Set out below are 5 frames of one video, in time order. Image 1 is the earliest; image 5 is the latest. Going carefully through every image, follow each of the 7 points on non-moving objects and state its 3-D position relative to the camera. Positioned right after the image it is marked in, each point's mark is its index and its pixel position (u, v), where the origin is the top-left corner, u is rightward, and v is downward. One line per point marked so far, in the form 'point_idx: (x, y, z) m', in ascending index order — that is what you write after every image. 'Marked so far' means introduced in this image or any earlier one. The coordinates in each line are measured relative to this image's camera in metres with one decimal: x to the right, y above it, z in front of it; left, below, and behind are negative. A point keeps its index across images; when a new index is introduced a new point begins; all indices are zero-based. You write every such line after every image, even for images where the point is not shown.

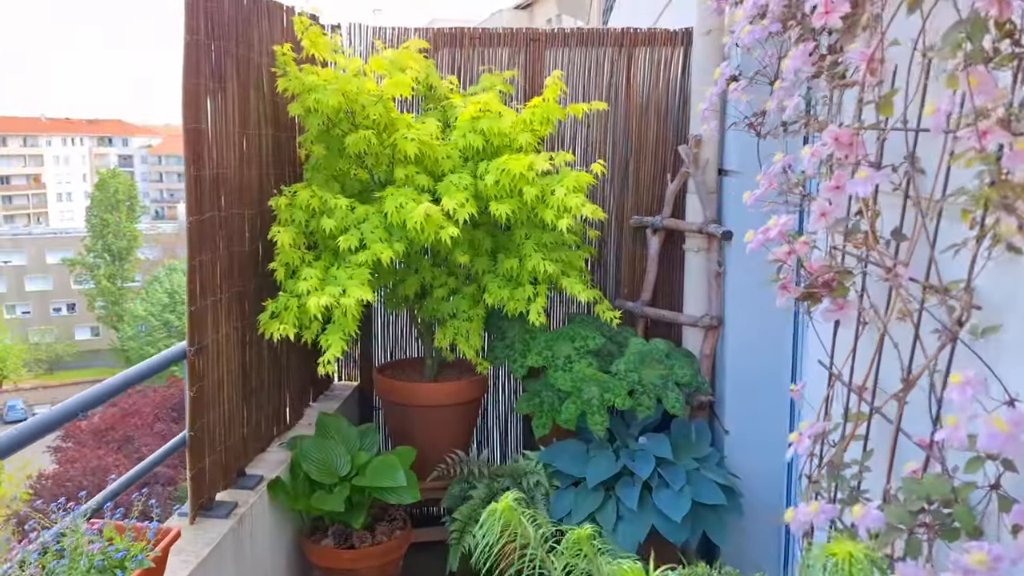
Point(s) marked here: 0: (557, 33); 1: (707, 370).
0: (+0.2, +1.1, +3.7) m
1: (+0.8, -0.3, +3.6) m
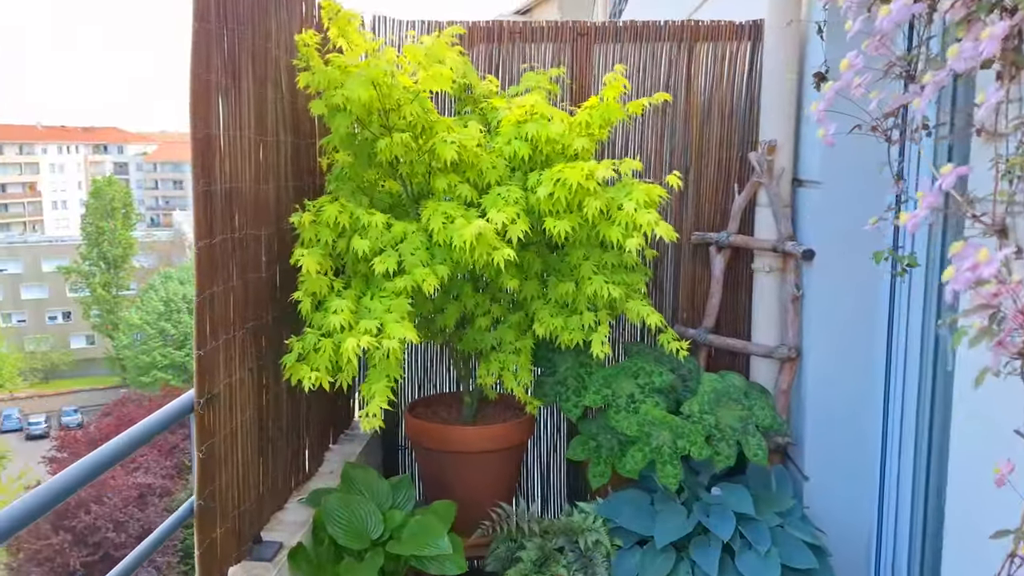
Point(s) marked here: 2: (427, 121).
0: (+0.4, +1.0, +3.3) m
1: (+1.0, -0.4, +3.1) m
2: (-0.3, +0.5, +2.6) m
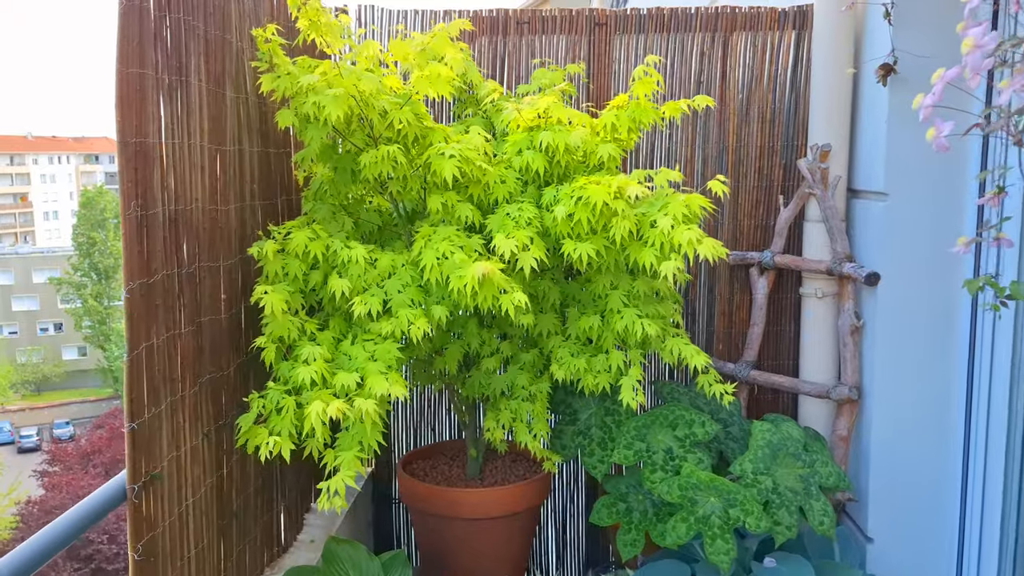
0: (+0.4, +0.9, +2.9) m
1: (+1.0, -0.5, +2.7) m
2: (-0.2, +0.4, +2.2) m
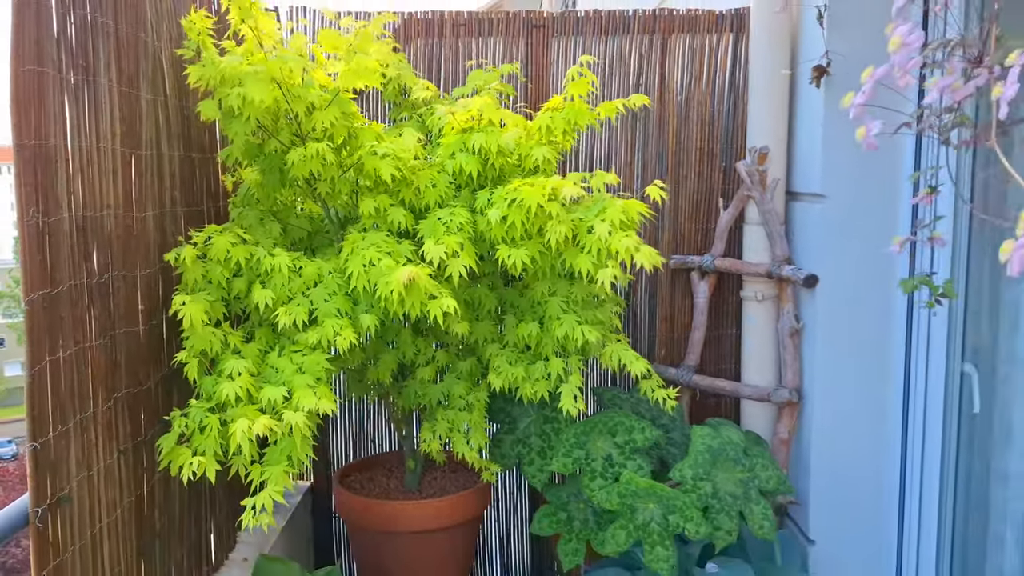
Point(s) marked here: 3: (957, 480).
0: (+0.2, +0.9, +2.8) m
1: (+0.8, -0.5, +2.7) m
2: (-0.4, +0.4, +2.1) m
3: (+1.2, -0.5, +2.2) m
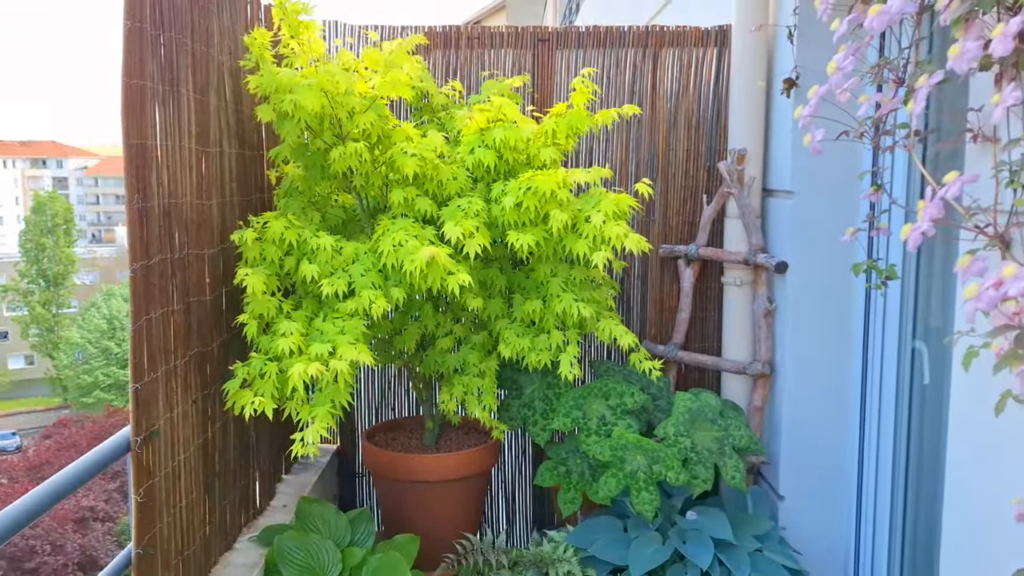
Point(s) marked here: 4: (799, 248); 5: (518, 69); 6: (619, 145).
0: (+0.2, +0.9, +3.2) m
1: (+0.9, -0.5, +3.0) m
2: (-0.4, +0.4, +2.5) m
3: (+1.2, -0.5, +2.6) m
4: (+0.9, +0.1, +2.9) m
5: (0.0, +0.8, +3.2) m
6: (+0.4, +0.5, +3.2) m
